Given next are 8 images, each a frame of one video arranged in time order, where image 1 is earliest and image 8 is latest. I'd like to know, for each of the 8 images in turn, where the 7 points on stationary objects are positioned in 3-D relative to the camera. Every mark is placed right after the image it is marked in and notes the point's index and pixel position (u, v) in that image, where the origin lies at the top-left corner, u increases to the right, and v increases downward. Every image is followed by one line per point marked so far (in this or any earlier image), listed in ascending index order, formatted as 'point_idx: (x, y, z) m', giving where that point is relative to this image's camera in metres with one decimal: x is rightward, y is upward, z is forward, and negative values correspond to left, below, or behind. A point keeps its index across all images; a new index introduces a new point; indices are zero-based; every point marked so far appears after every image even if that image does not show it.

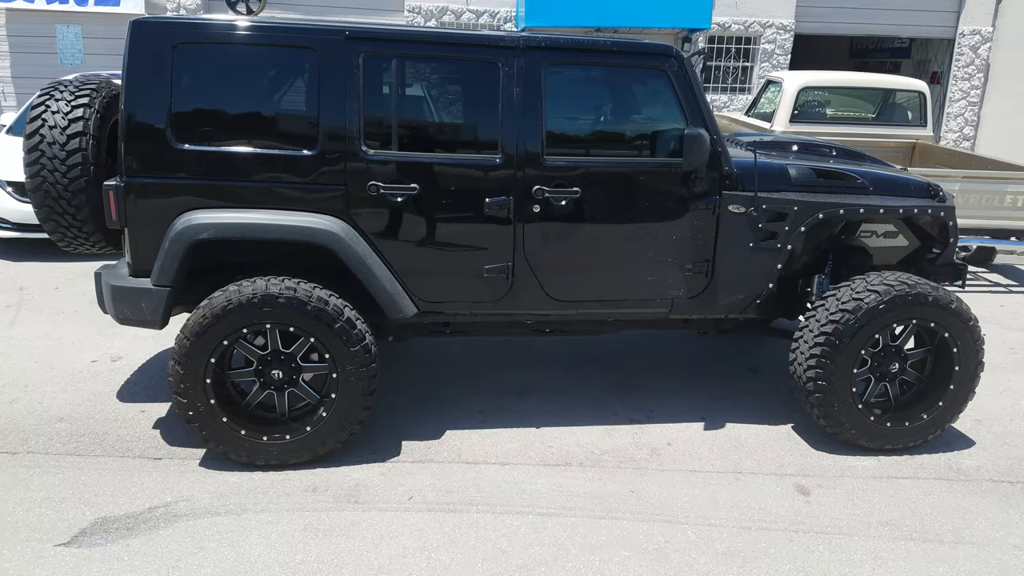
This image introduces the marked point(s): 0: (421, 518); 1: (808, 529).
0: (-0.3, -0.8, +3.0) m
1: (+1.1, -0.9, +3.1) m
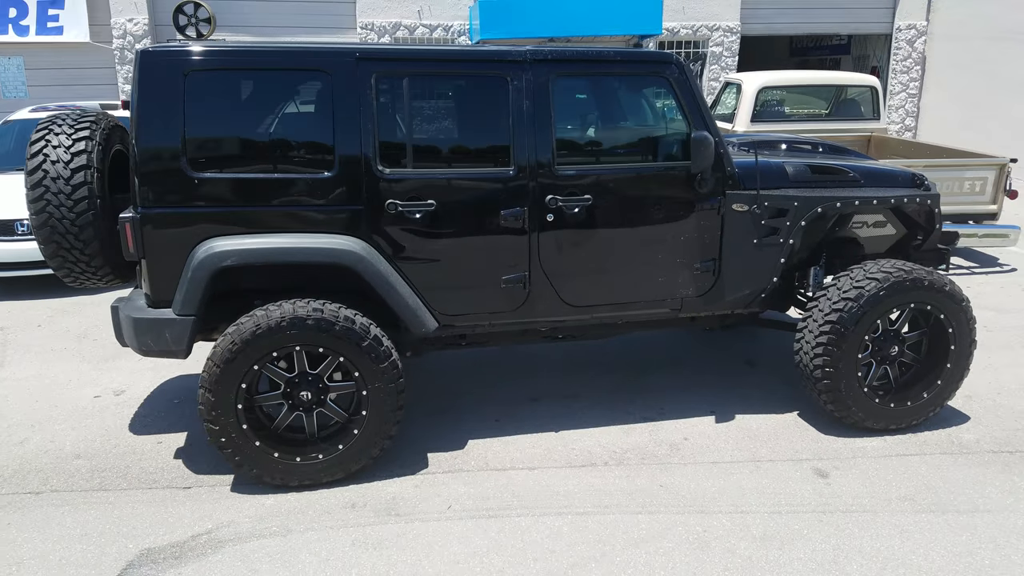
0: (-0.2, -0.9, +3.1) m
1: (+1.2, -0.8, +3.2) m
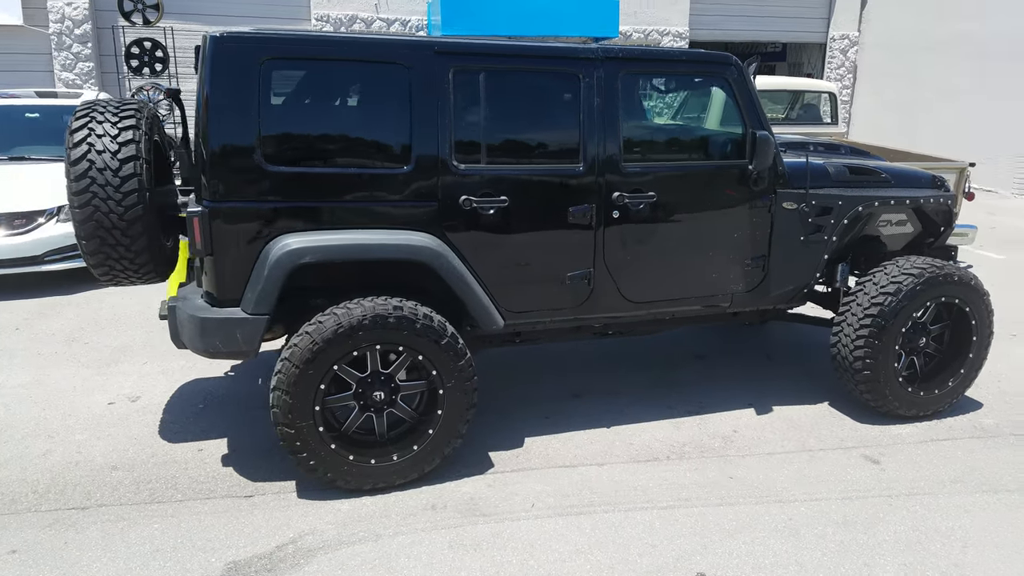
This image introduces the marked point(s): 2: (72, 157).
0: (+0.2, -0.9, +3.1) m
1: (+1.6, -0.8, +3.3) m
2: (-1.7, +0.5, +3.2) m
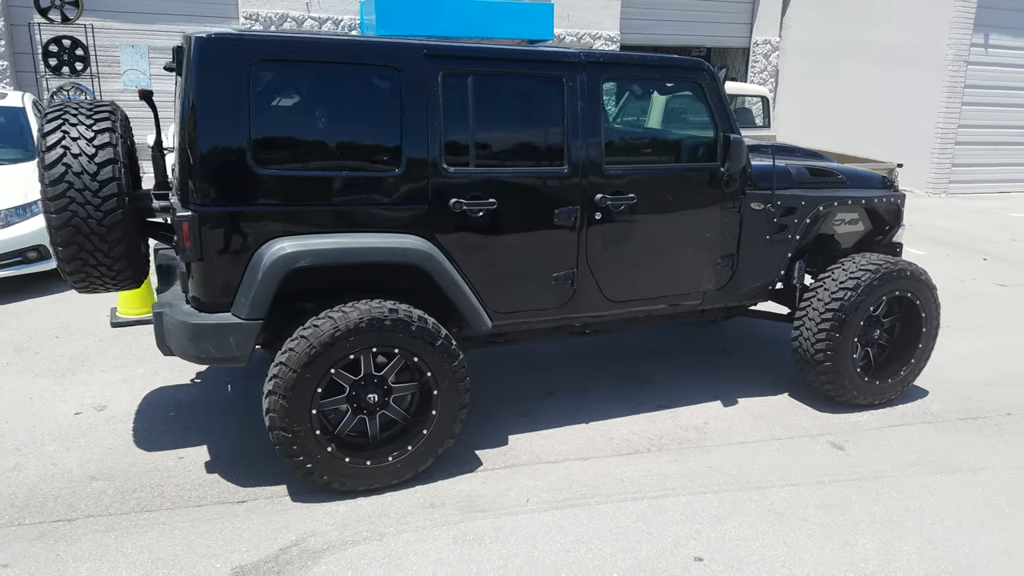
0: (+0.2, -0.9, +3.1) m
1: (+1.5, -0.8, +3.6) m
2: (-1.7, +0.5, +3.1) m
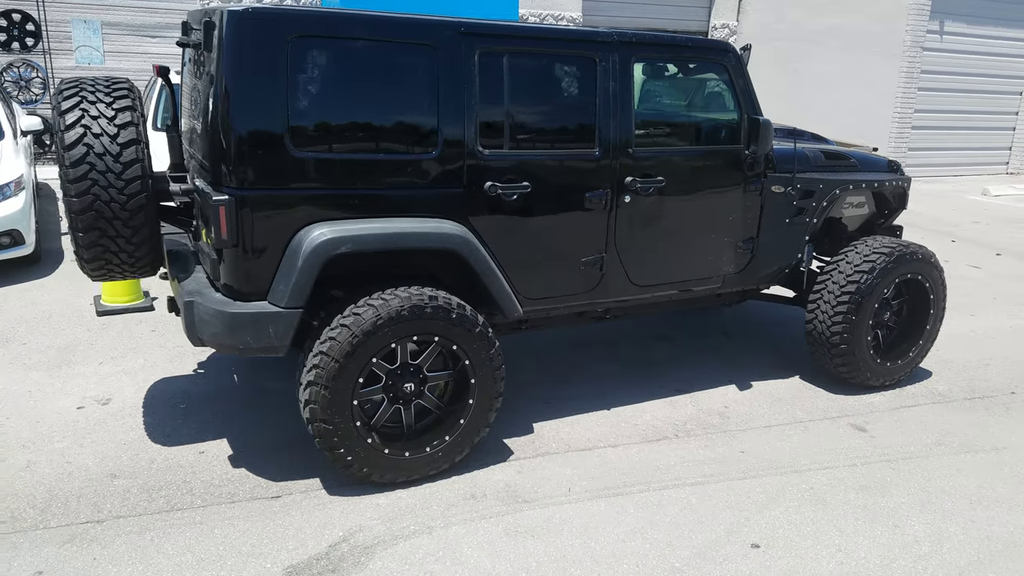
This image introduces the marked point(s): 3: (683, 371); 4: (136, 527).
0: (+0.3, -0.8, +3.1) m
1: (+1.7, -0.7, +3.6) m
2: (-1.6, +0.5, +3.0) m
3: (+0.9, -0.5, +4.5) m
4: (-1.3, -0.8, +2.9) m
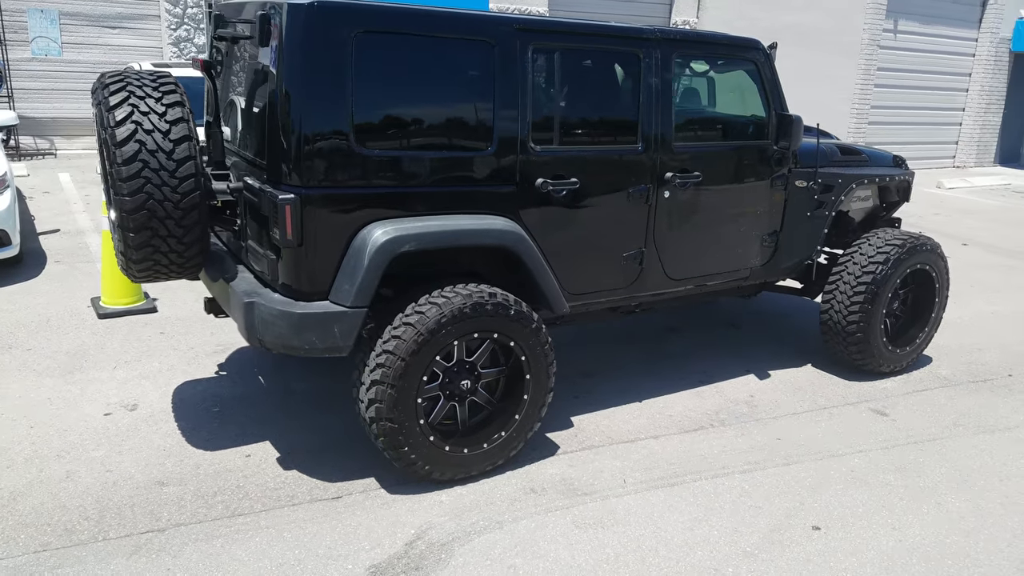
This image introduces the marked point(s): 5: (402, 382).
0: (+0.6, -0.8, +3.2) m
1: (+1.8, -0.7, +3.8) m
2: (-1.4, +0.5, +2.9) m
3: (+1.0, -0.4, +4.6) m
4: (-1.0, -0.8, +2.8) m
5: (-0.4, -0.3, +2.9) m
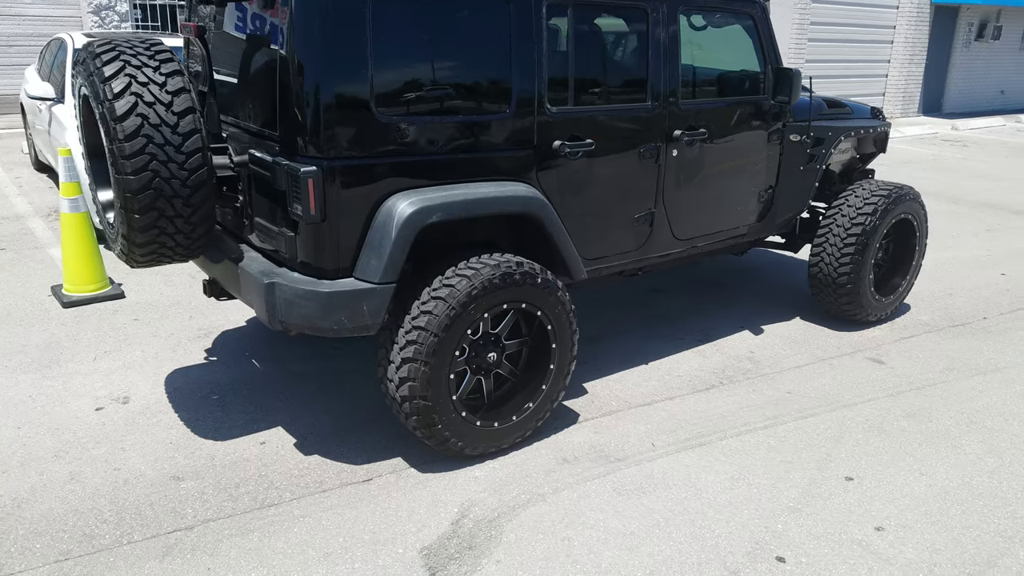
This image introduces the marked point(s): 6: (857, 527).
0: (+0.7, -0.6, +3.2) m
1: (+1.9, -0.4, +3.9) m
2: (-1.3, +0.6, +2.6) m
3: (+1.0, -0.2, +4.7) m
4: (-0.9, -0.8, +2.7) m
5: (-0.3, -0.2, +2.8) m
6: (+1.1, -0.8, +2.7) m
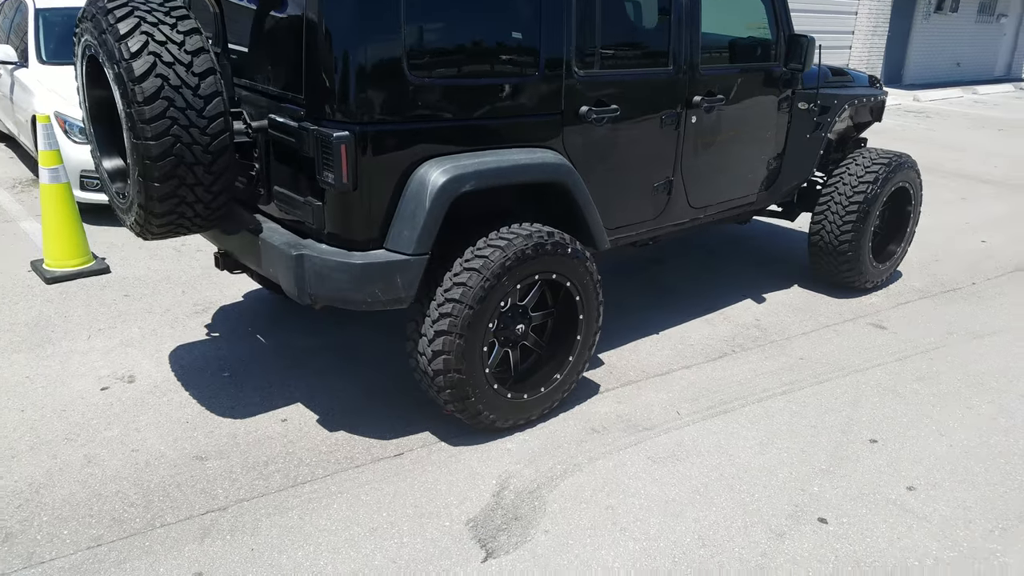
0: (+0.8, -0.5, +3.2) m
1: (+2.0, -0.3, +3.9) m
2: (-1.1, +0.6, +2.5) m
3: (+1.0, 0.0, +4.7) m
4: (-0.8, -0.7, +2.6) m
5: (-0.1, -0.1, +2.8) m
6: (+1.3, -0.7, +2.8) m
